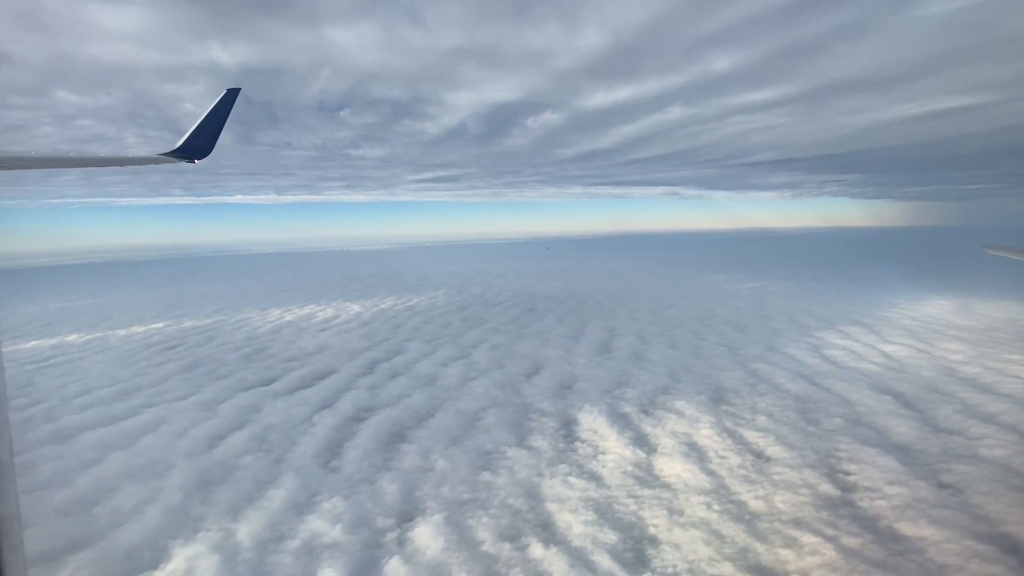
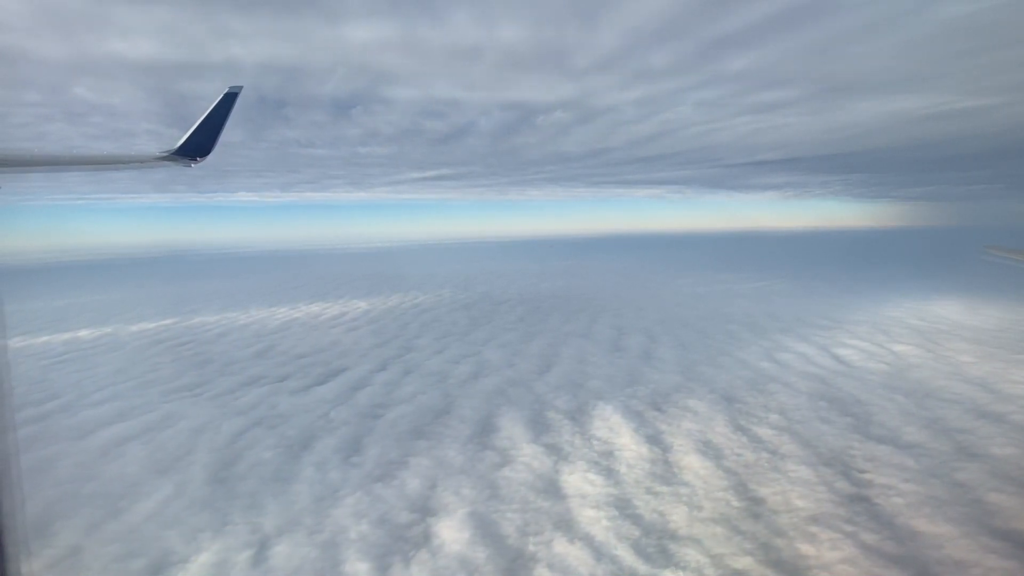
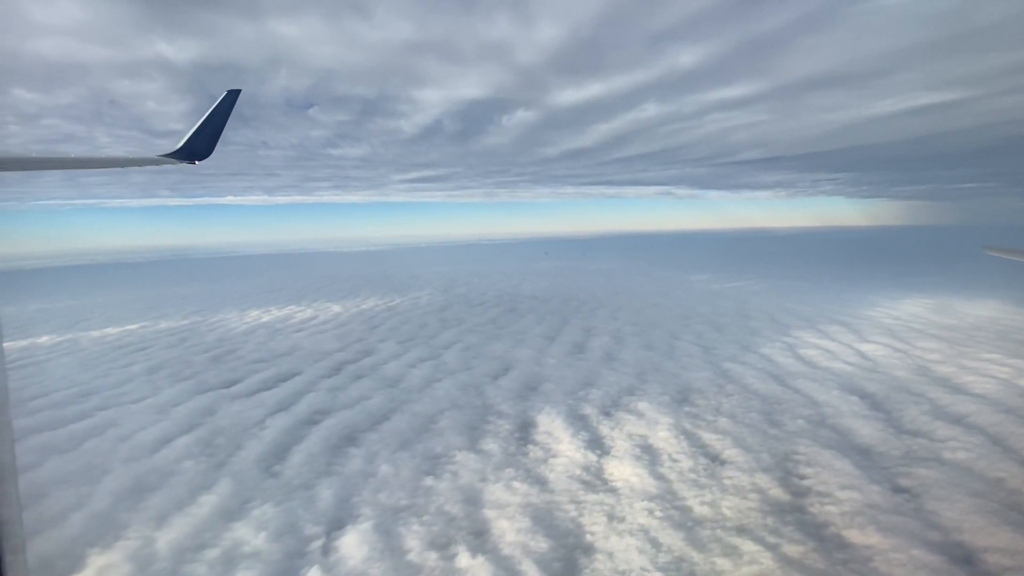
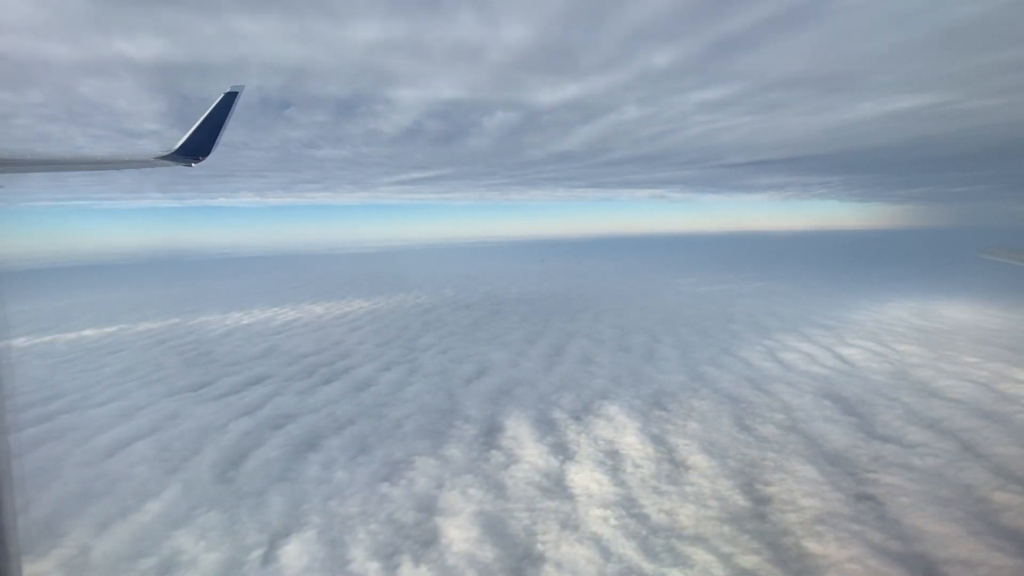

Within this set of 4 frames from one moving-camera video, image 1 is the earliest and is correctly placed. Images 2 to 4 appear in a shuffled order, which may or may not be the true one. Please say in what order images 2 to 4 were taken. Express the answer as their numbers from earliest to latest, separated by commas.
2, 4, 3
